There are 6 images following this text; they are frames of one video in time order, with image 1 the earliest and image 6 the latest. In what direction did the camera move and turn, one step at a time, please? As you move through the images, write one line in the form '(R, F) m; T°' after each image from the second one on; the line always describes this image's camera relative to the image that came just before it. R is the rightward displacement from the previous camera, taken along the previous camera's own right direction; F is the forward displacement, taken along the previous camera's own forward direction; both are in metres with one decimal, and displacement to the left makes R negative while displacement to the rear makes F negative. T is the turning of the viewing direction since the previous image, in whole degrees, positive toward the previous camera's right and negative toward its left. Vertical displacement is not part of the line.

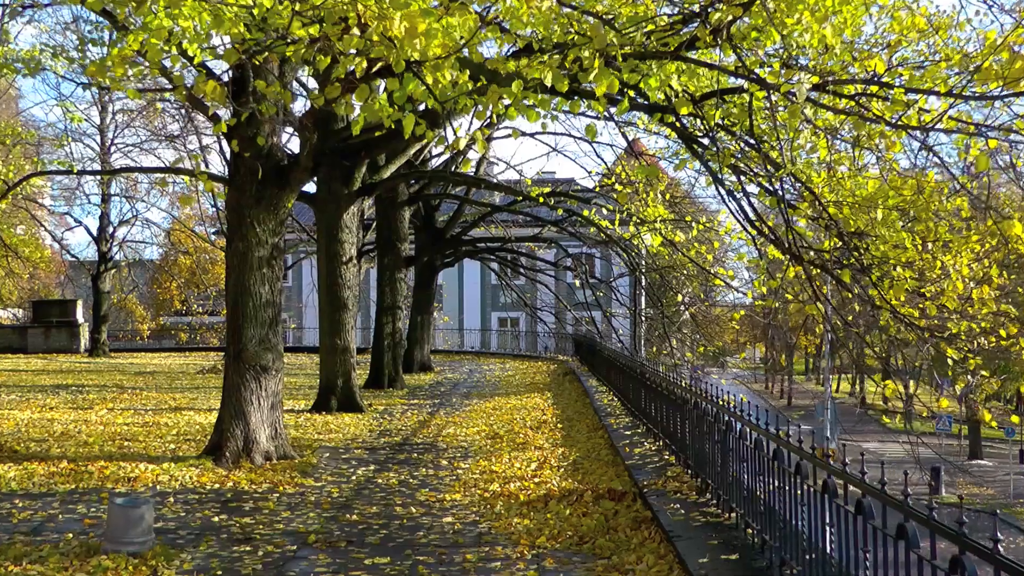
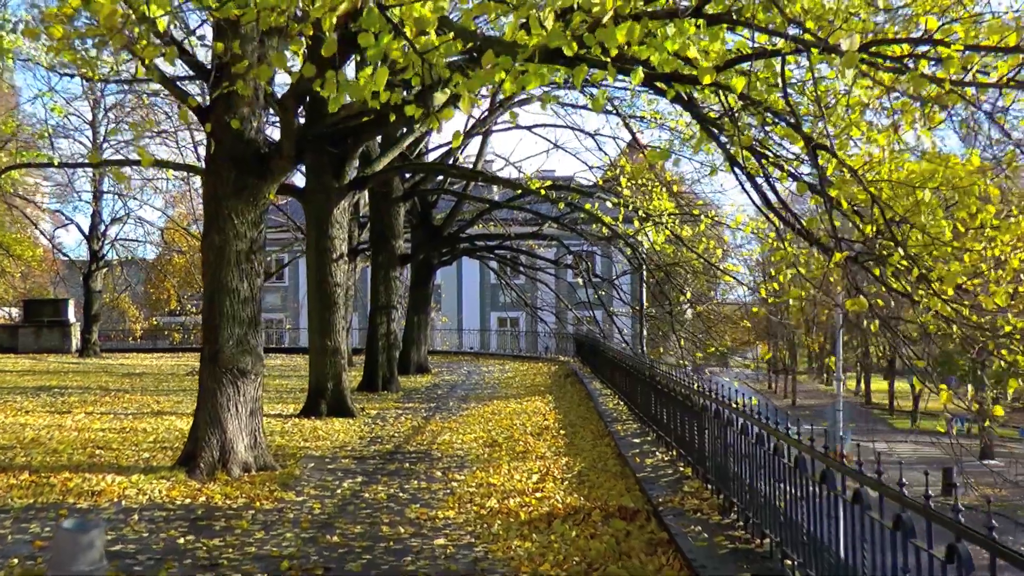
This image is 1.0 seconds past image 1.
(0.0, +0.7) m; 0°
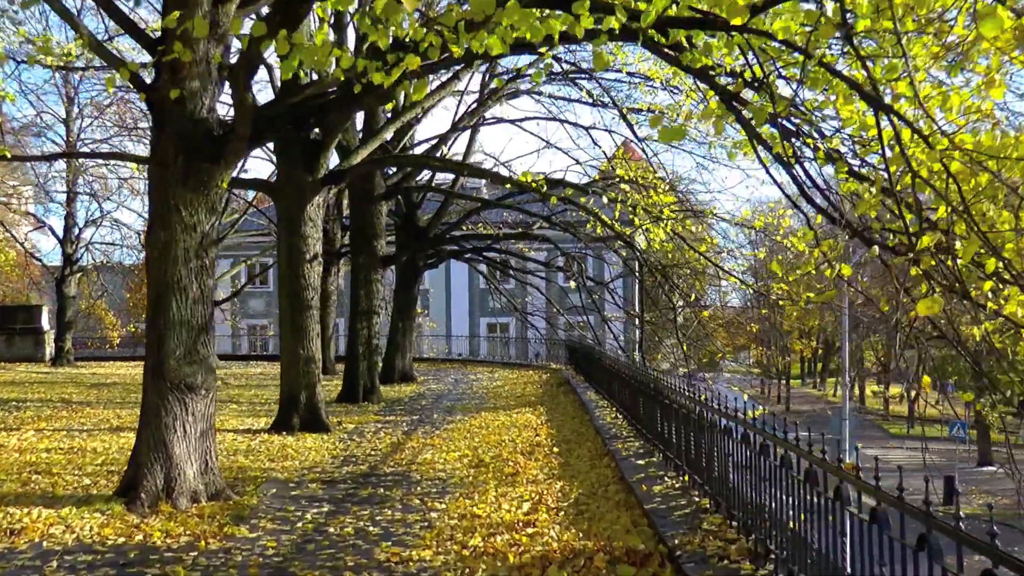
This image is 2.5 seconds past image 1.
(0.0, +1.0) m; +1°
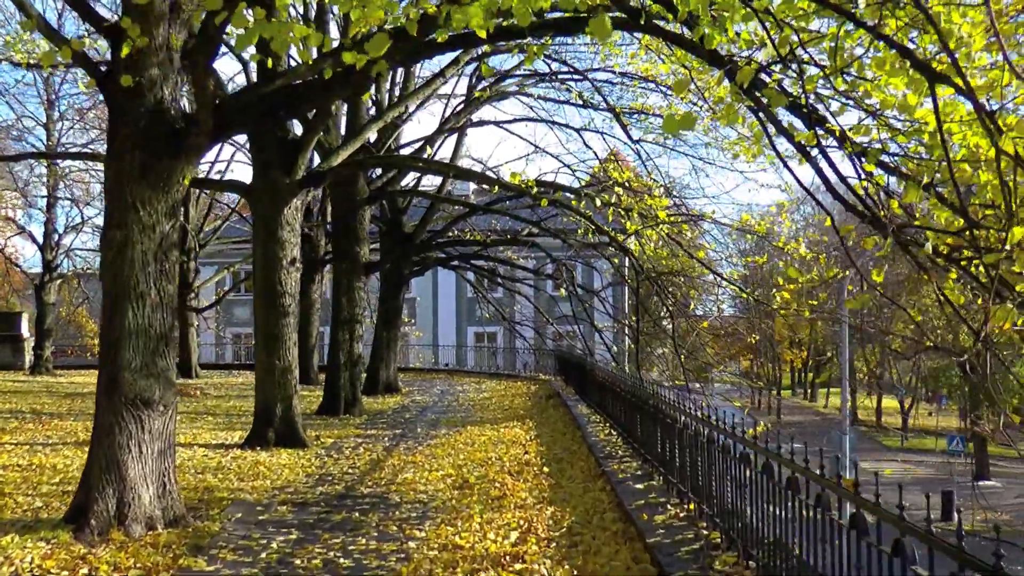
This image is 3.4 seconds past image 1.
(0.0, +0.6) m; +1°
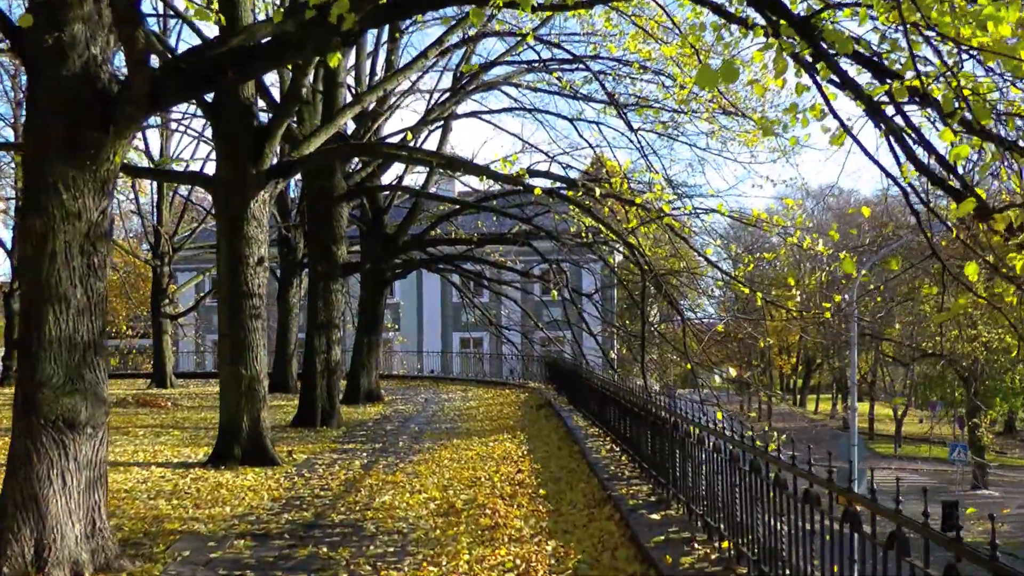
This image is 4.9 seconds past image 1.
(-0.1, +1.0) m; +1°
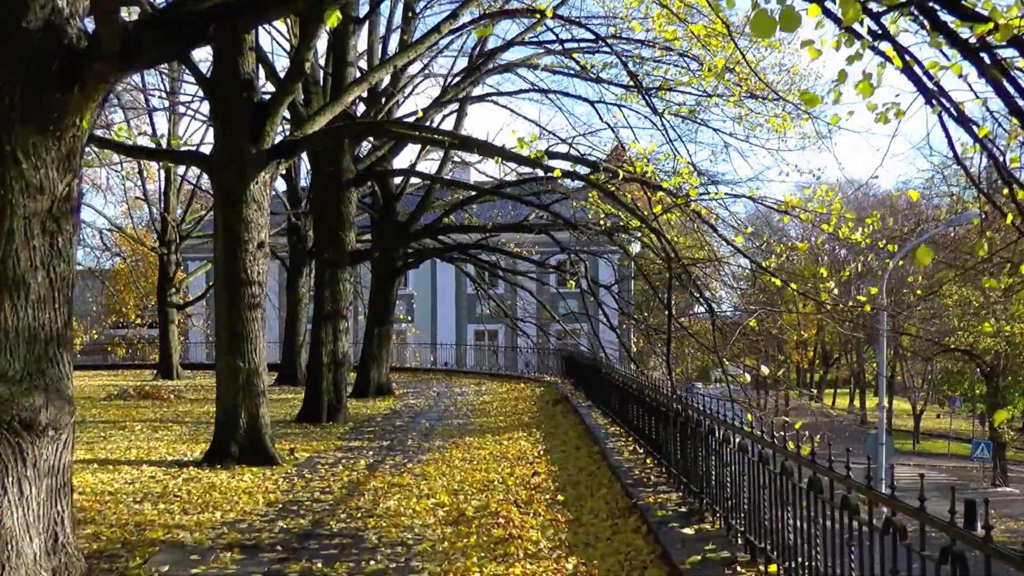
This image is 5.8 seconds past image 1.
(0.0, +0.7) m; -1°
